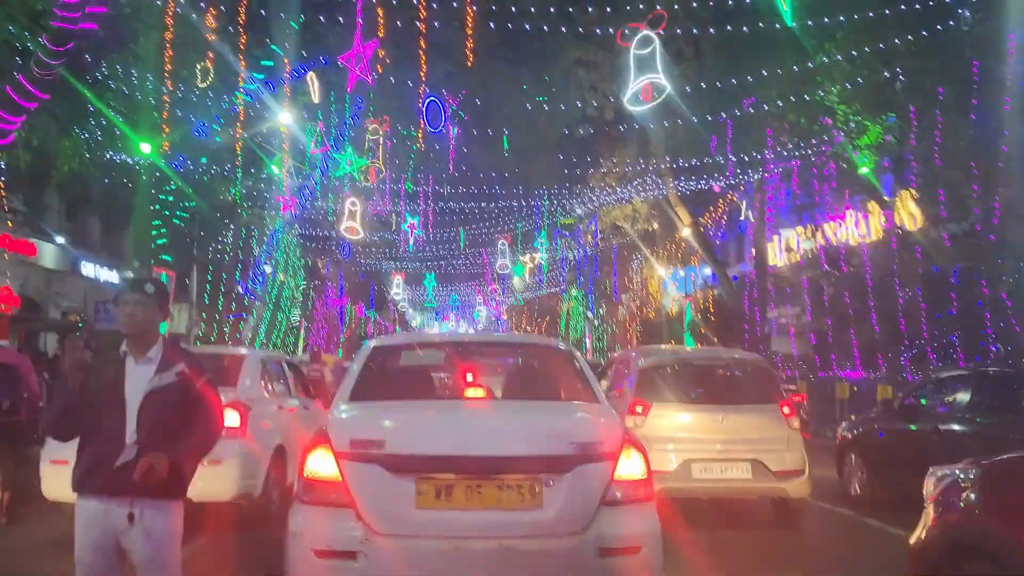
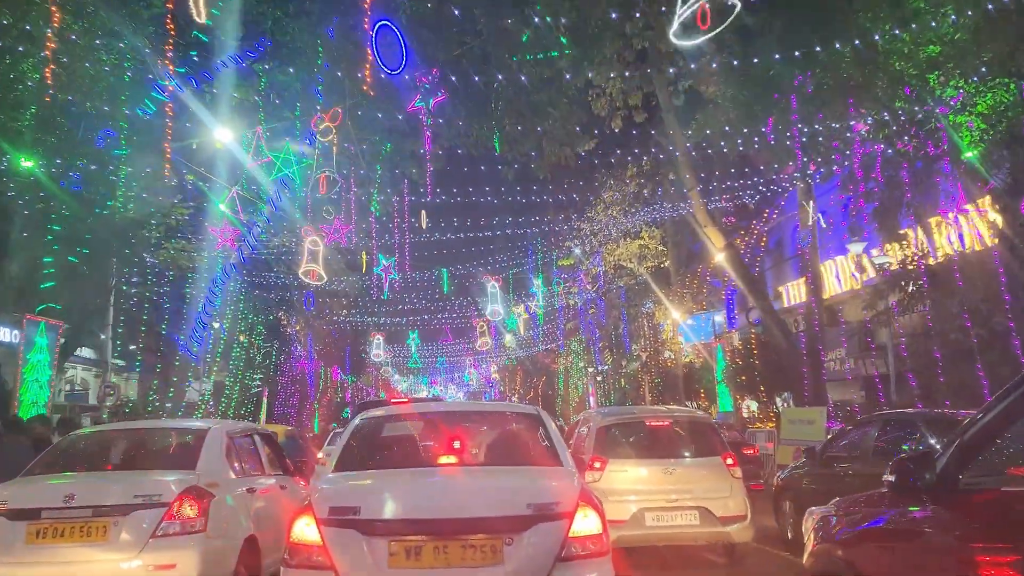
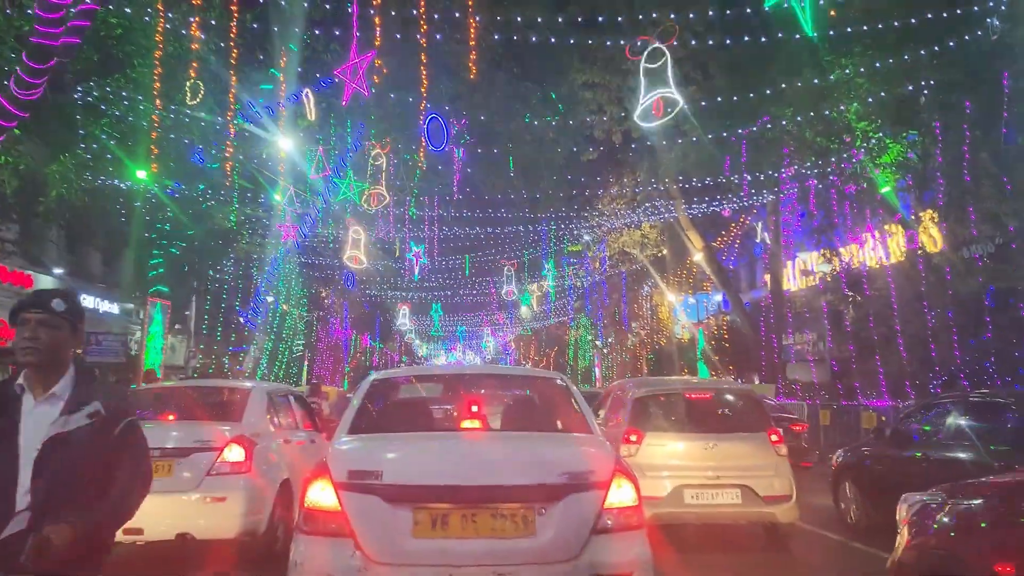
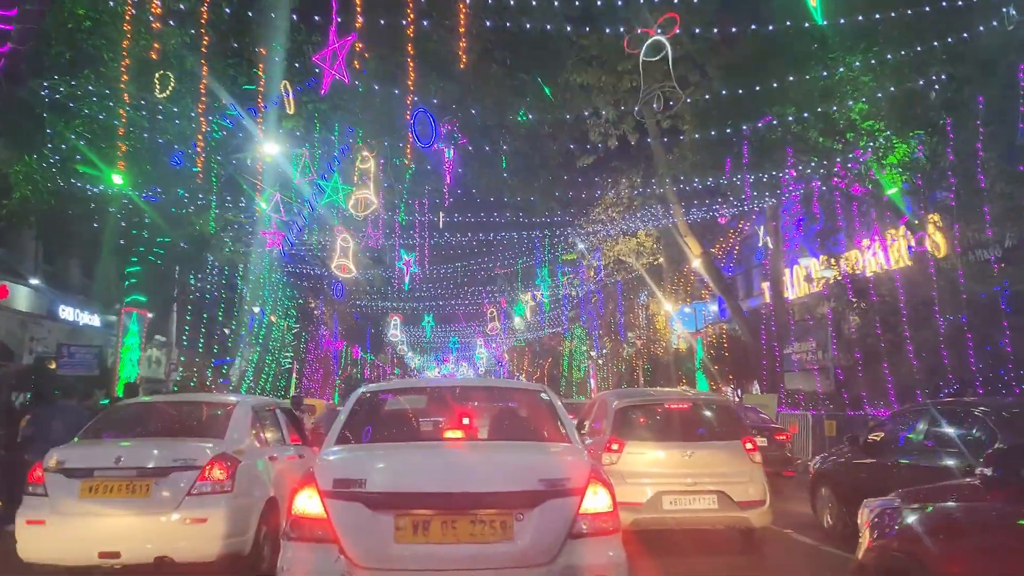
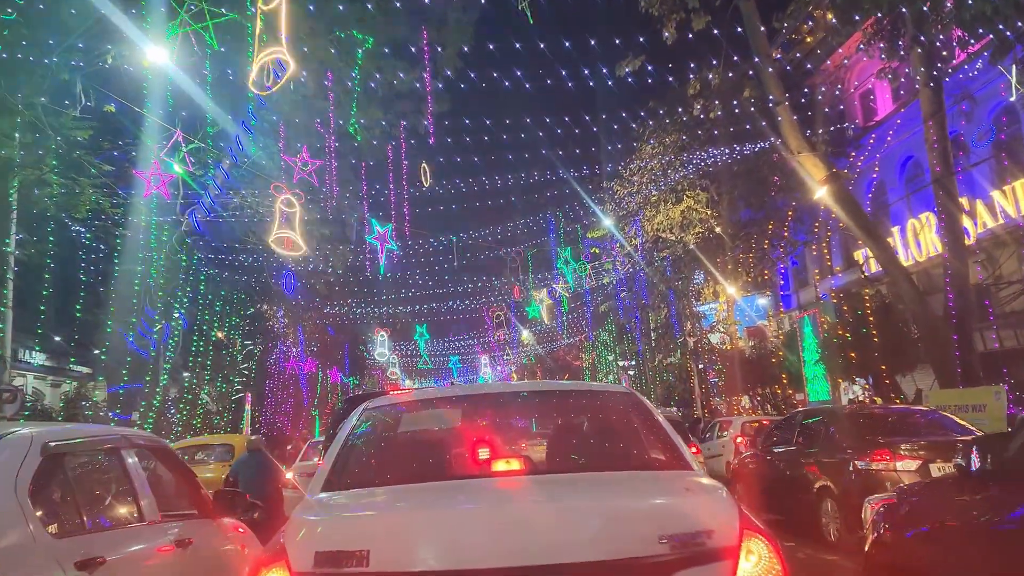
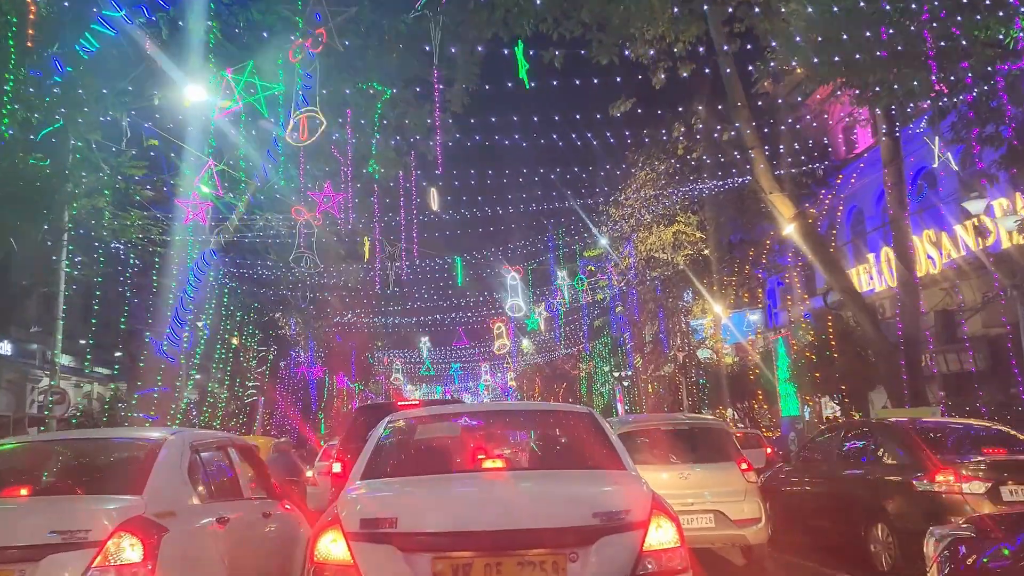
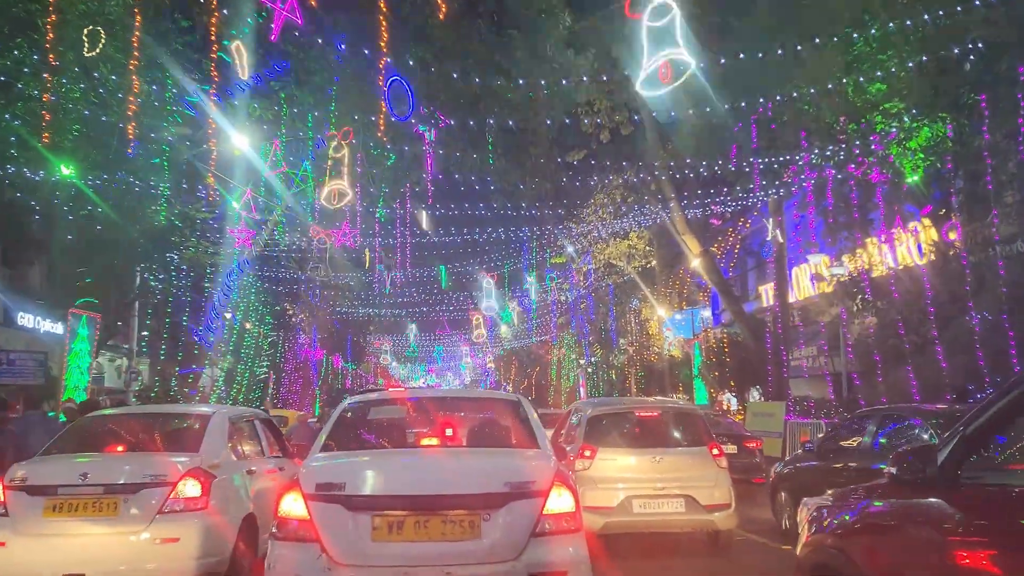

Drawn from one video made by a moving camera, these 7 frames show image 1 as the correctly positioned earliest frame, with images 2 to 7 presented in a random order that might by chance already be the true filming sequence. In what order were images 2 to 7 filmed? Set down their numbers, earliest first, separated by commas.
3, 4, 7, 2, 6, 5
